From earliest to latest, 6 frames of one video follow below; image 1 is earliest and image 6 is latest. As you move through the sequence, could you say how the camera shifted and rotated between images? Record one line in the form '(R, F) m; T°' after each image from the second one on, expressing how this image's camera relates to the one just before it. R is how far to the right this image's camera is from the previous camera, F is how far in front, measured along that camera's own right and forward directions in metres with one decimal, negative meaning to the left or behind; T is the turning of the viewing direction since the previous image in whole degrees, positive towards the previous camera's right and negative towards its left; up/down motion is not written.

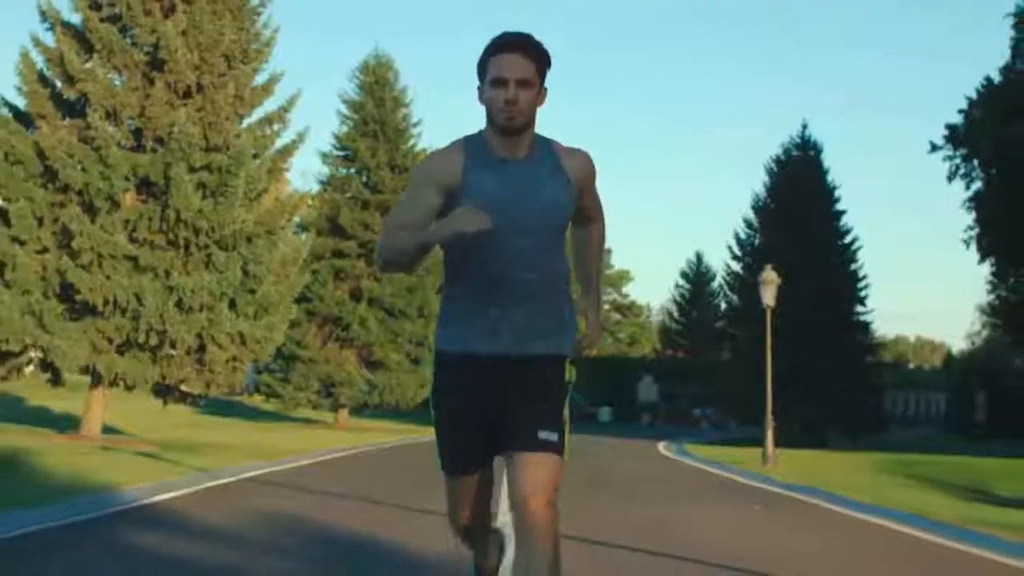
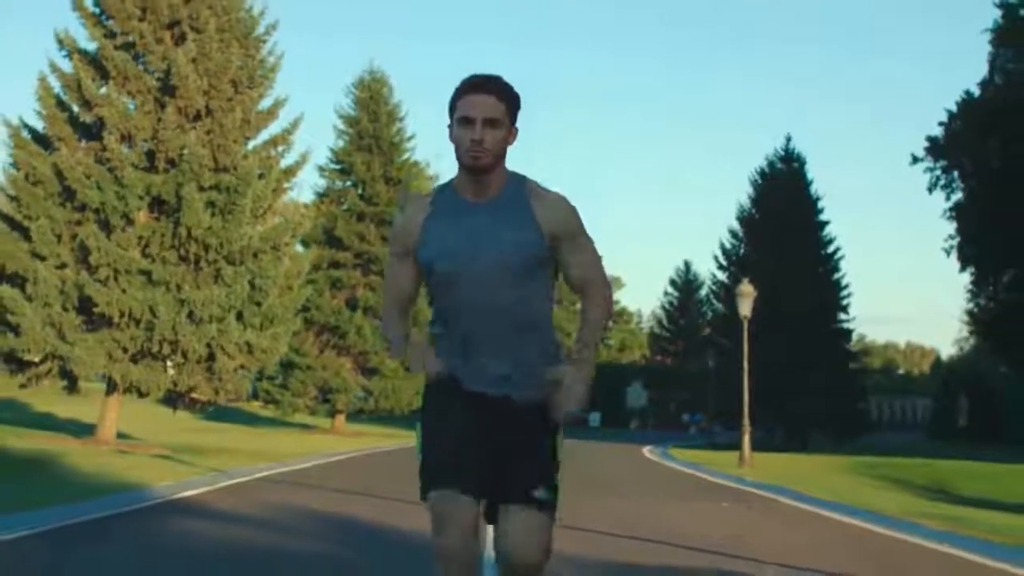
(0.0, -1.5) m; 0°
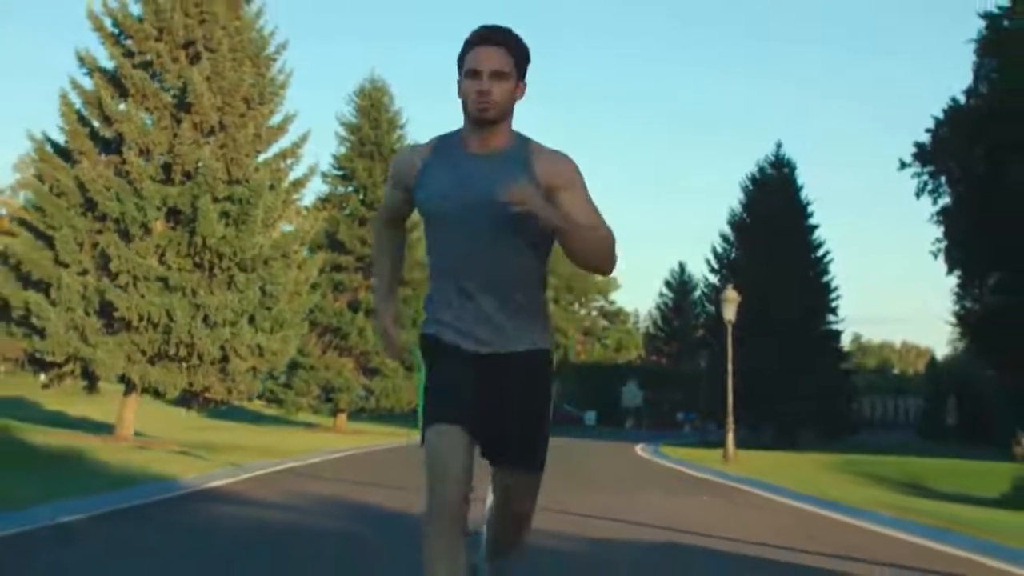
(0.0, -1.5) m; 0°
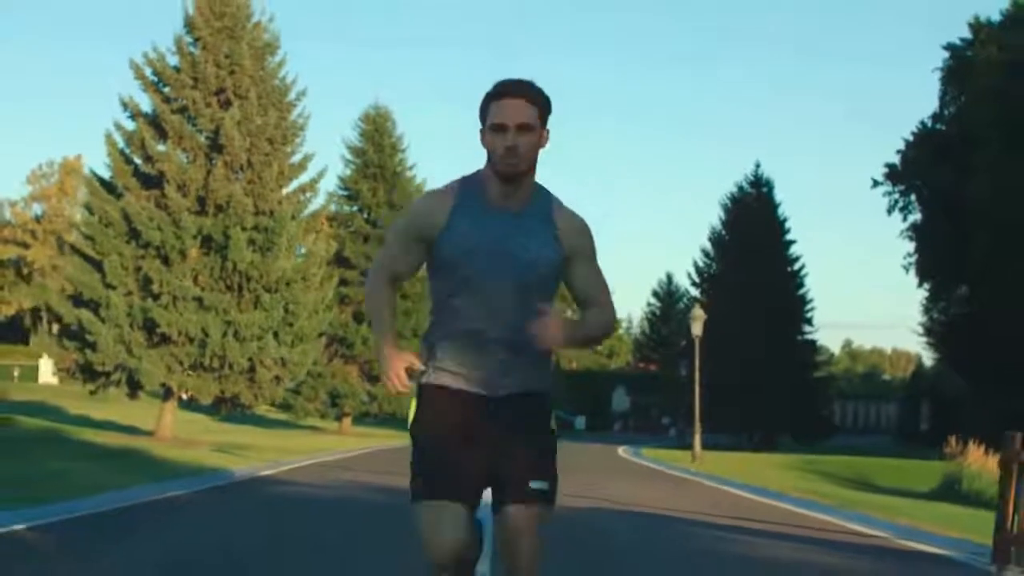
(0.0, -3.8) m; 0°
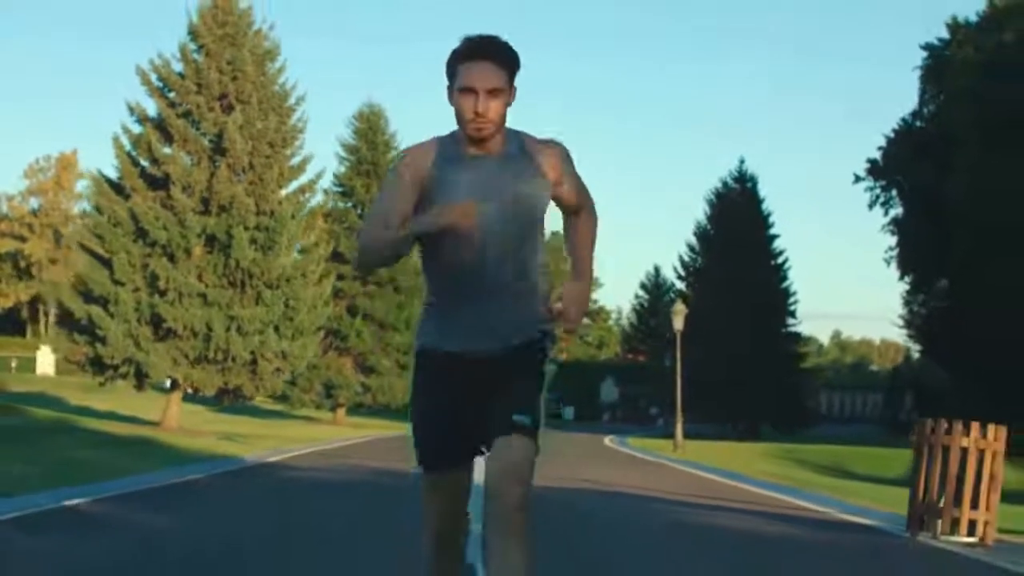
(0.0, -1.5) m; 0°
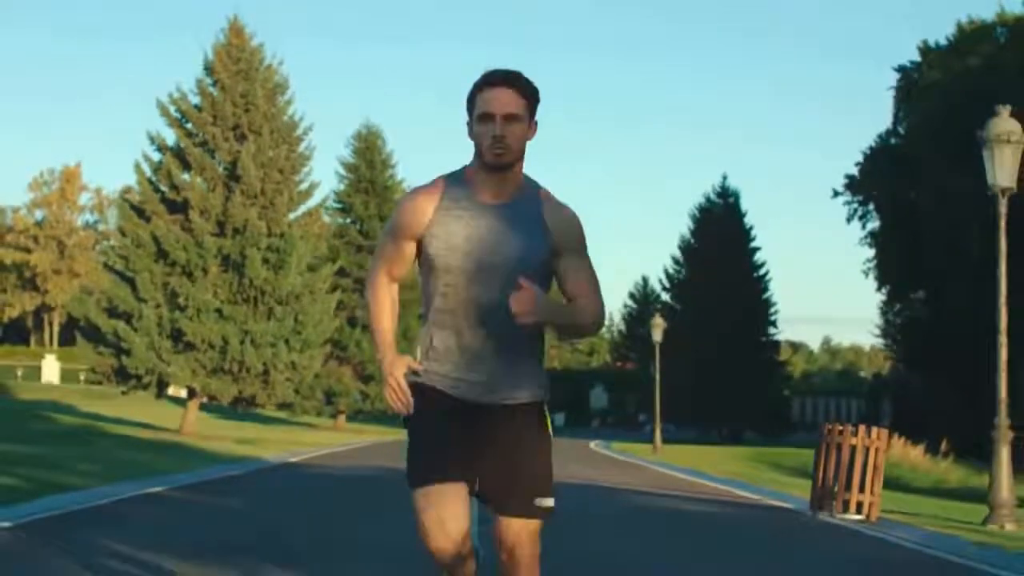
(0.0, -2.8) m; 0°
